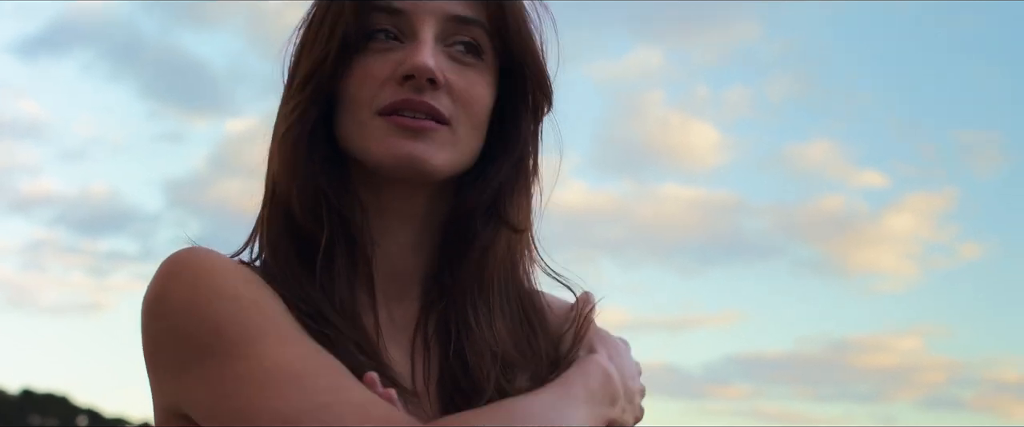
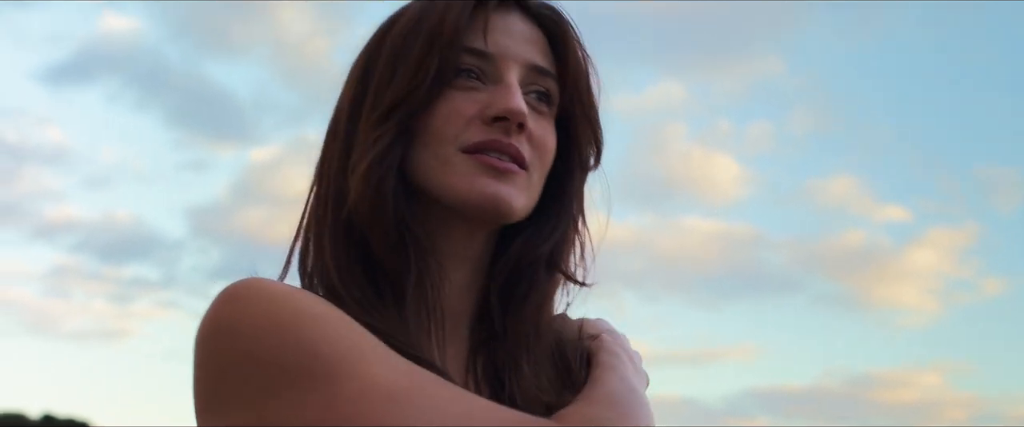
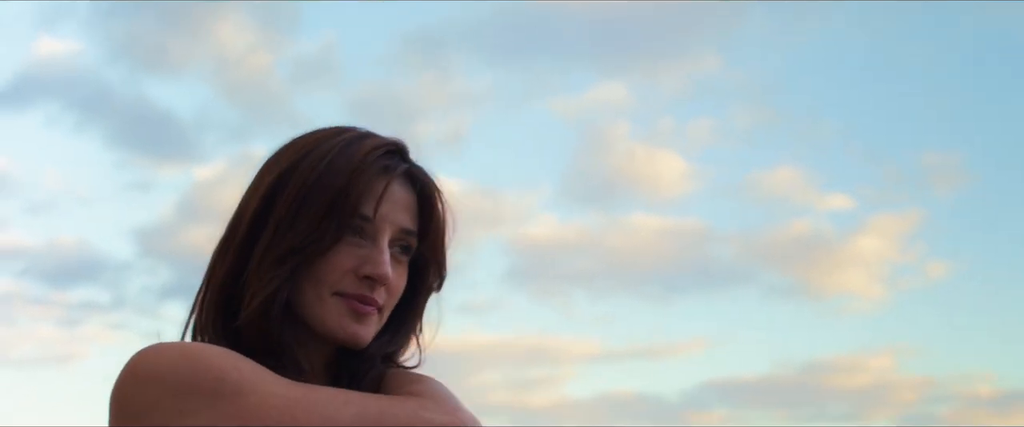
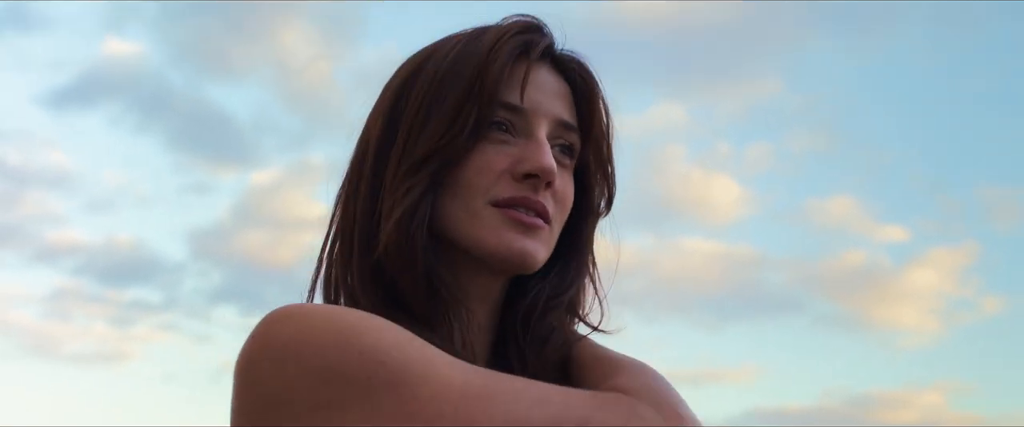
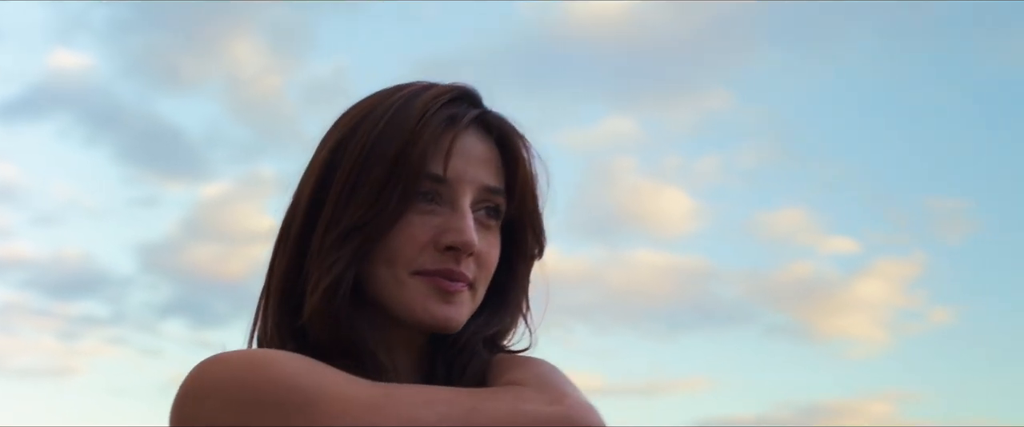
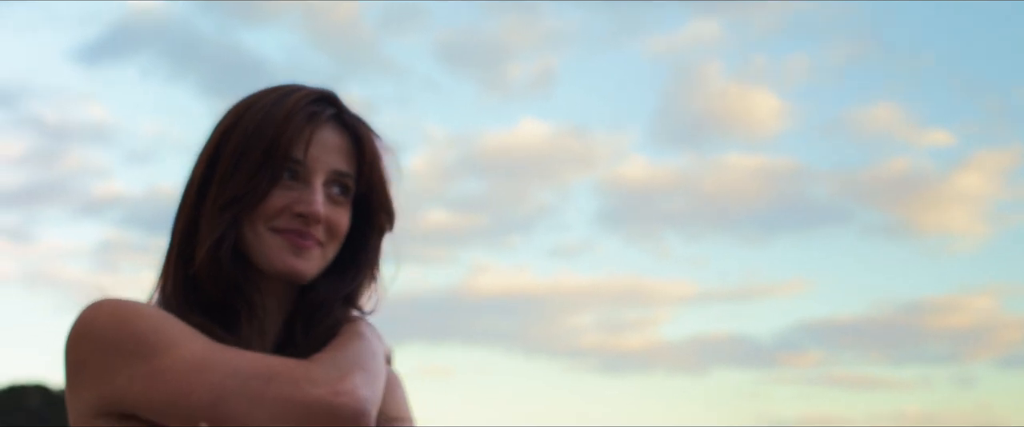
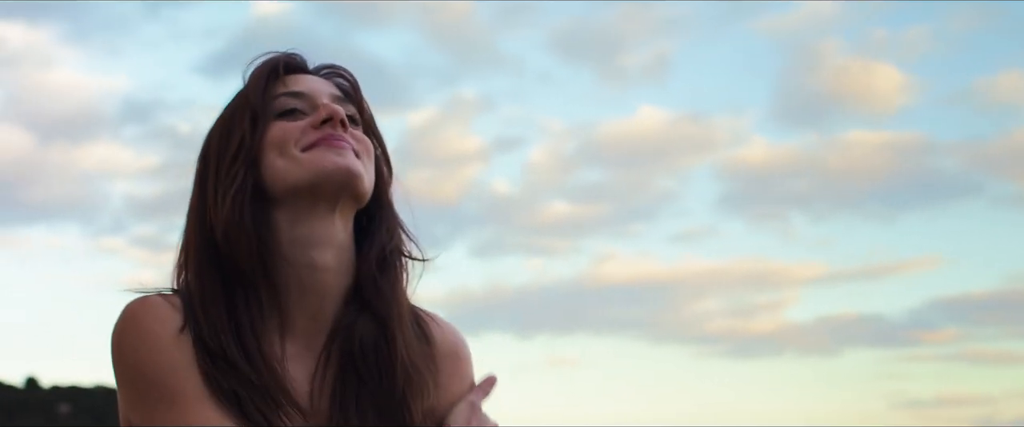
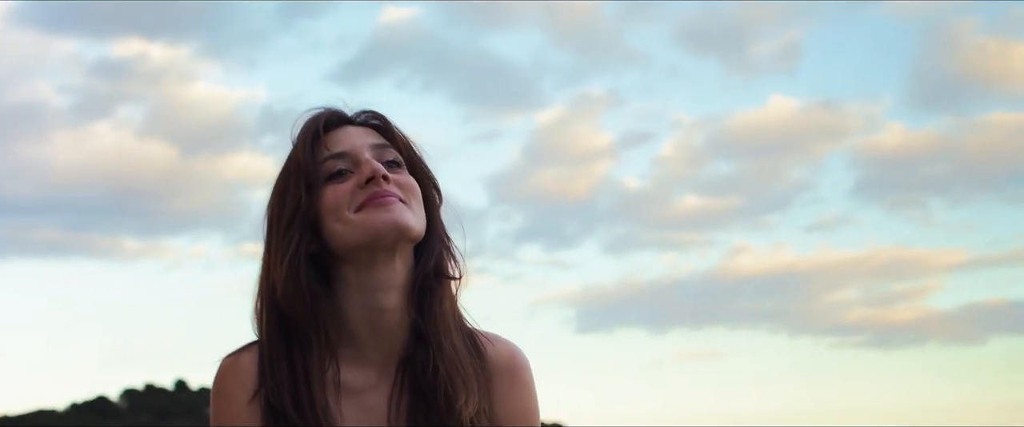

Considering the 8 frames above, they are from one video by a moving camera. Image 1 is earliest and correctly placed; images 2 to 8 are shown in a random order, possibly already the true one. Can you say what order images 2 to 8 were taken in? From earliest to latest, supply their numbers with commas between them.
2, 4, 5, 3, 6, 7, 8
